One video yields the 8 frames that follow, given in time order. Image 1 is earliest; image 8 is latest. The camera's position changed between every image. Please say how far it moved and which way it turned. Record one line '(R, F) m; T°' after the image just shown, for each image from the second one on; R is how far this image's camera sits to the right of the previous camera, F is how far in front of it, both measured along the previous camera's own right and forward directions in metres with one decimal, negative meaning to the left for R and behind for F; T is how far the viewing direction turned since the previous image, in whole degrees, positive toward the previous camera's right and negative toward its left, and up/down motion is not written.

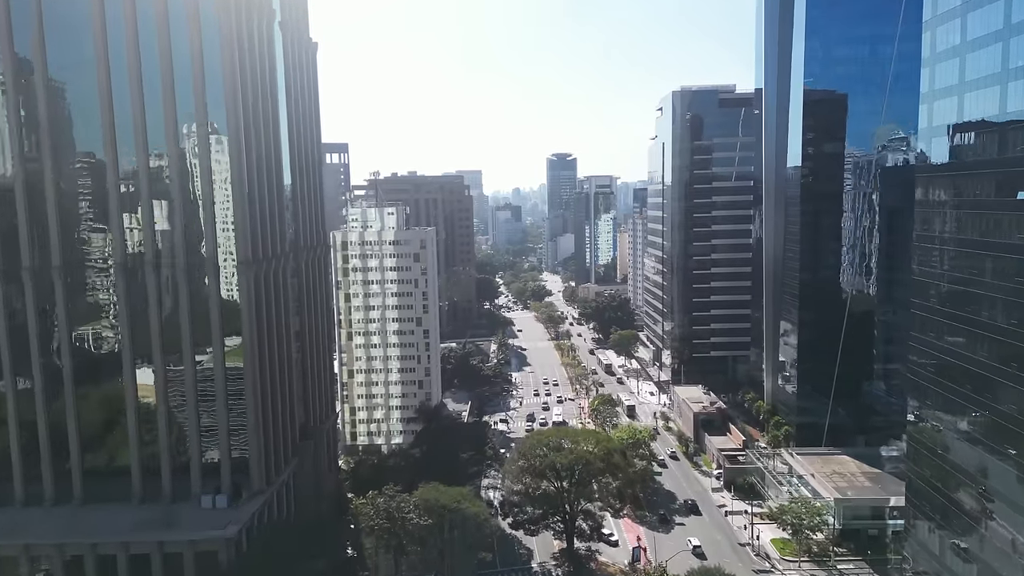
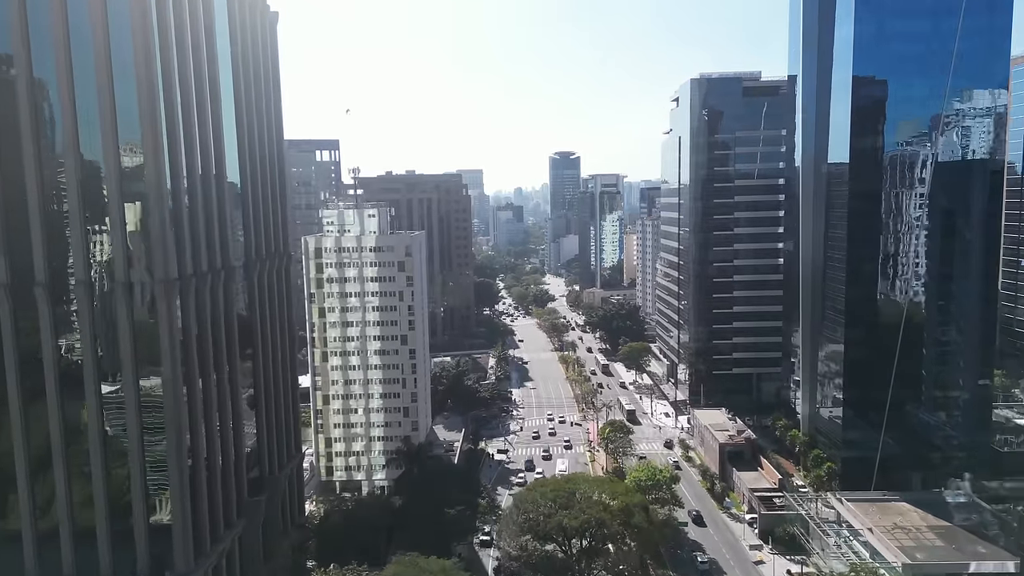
(+0.2, +6.0) m; 0°
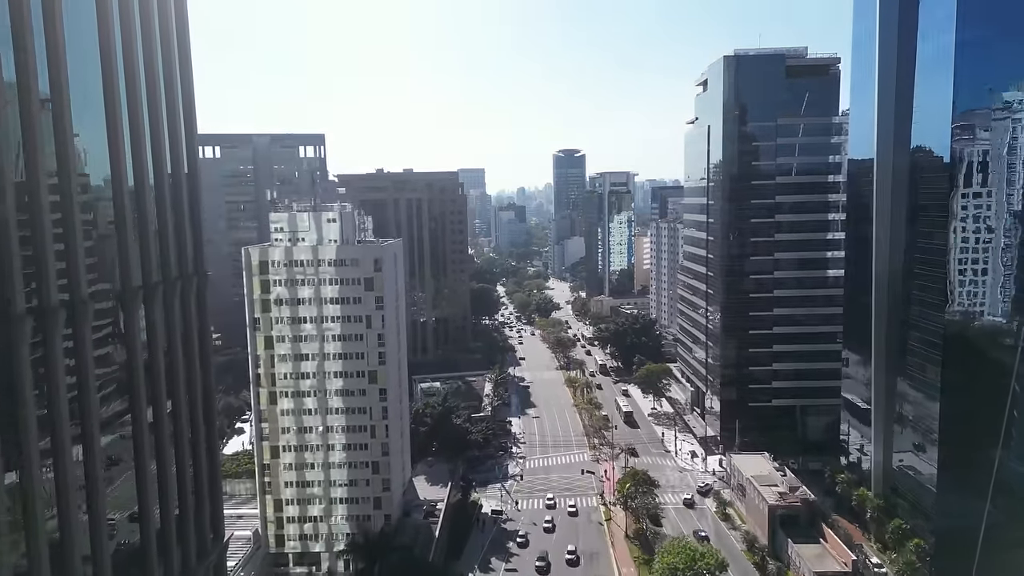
(+0.3, +8.4) m; 0°
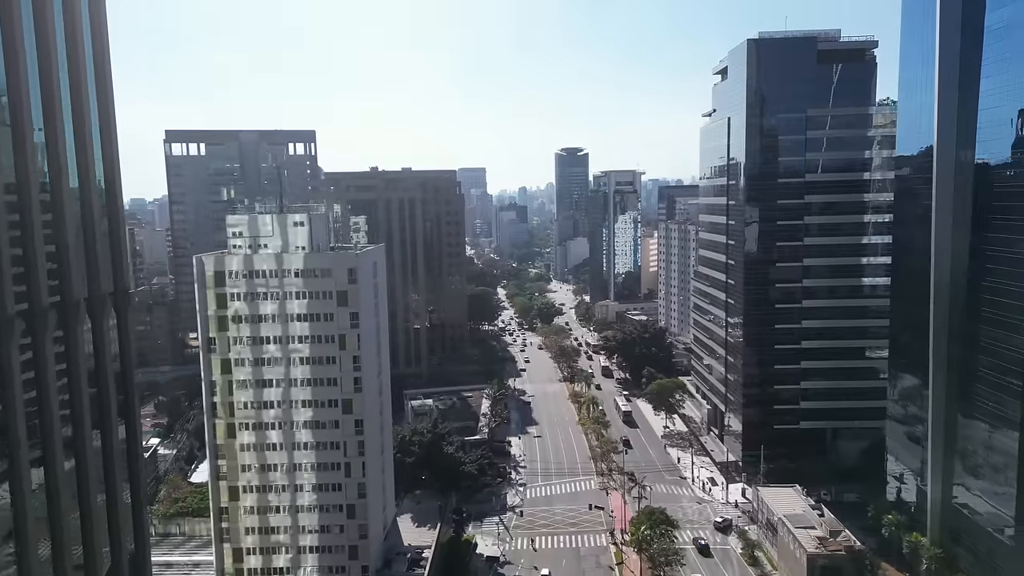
(+0.2, +4.6) m; 0°
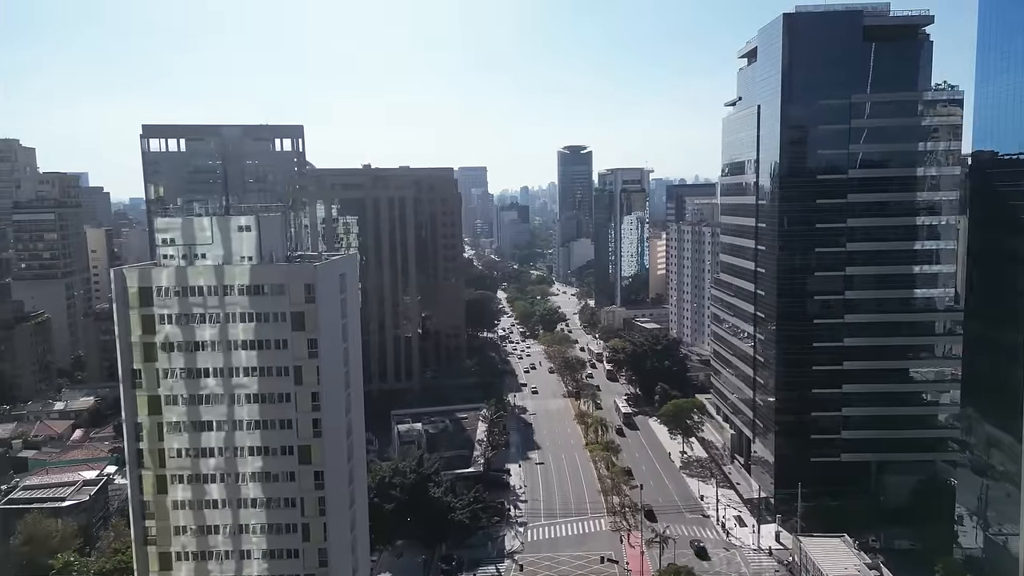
(+0.1, +5.3) m; 0°
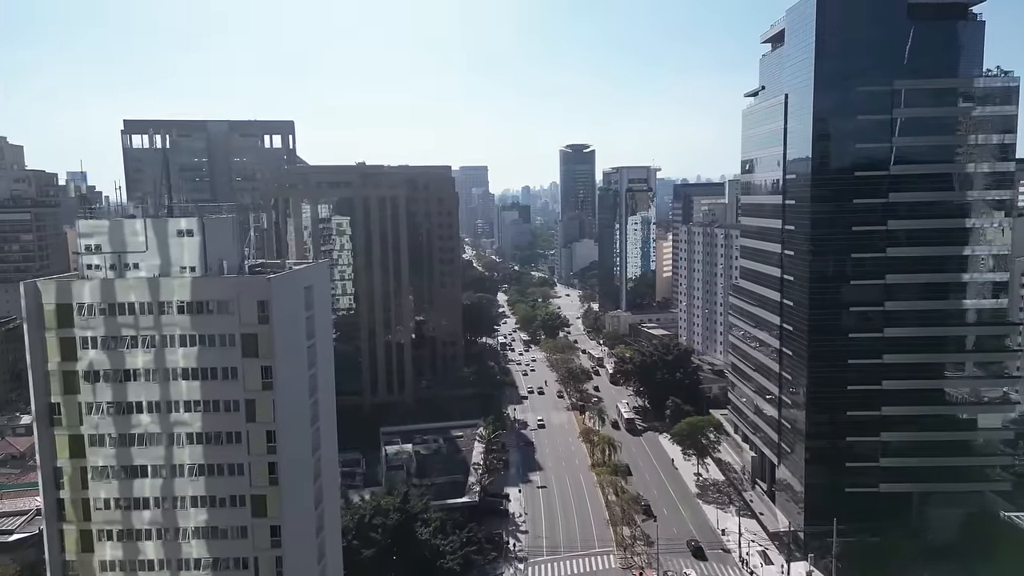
(+0.1, +3.8) m; 0°
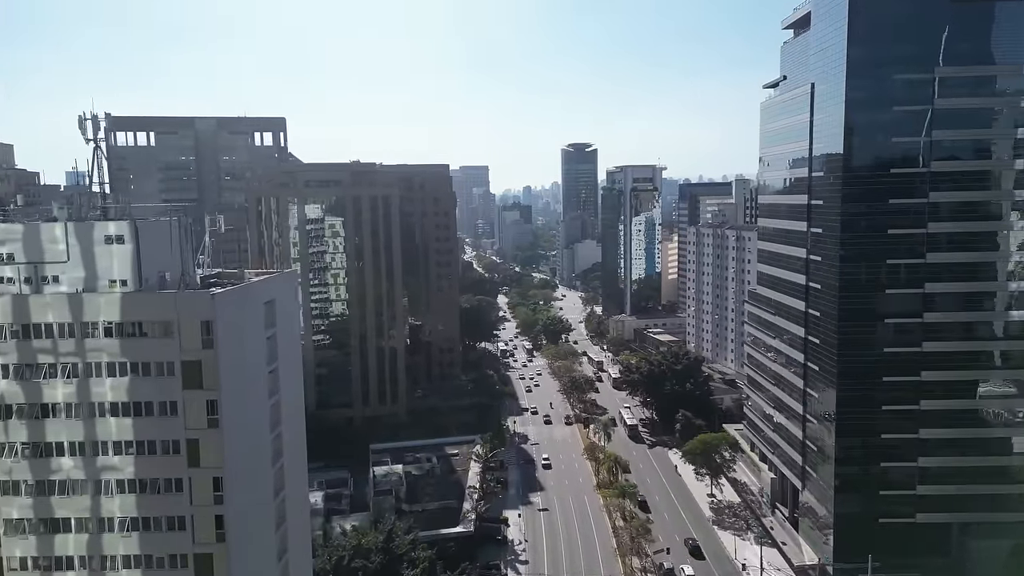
(+0.1, +3.1) m; 0°
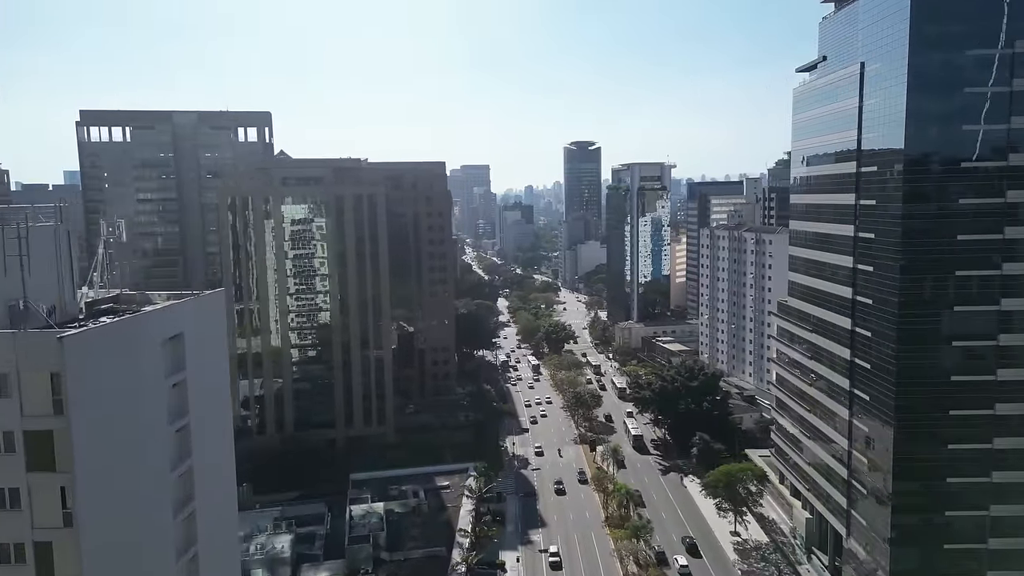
(+0.2, +4.5) m; 0°
